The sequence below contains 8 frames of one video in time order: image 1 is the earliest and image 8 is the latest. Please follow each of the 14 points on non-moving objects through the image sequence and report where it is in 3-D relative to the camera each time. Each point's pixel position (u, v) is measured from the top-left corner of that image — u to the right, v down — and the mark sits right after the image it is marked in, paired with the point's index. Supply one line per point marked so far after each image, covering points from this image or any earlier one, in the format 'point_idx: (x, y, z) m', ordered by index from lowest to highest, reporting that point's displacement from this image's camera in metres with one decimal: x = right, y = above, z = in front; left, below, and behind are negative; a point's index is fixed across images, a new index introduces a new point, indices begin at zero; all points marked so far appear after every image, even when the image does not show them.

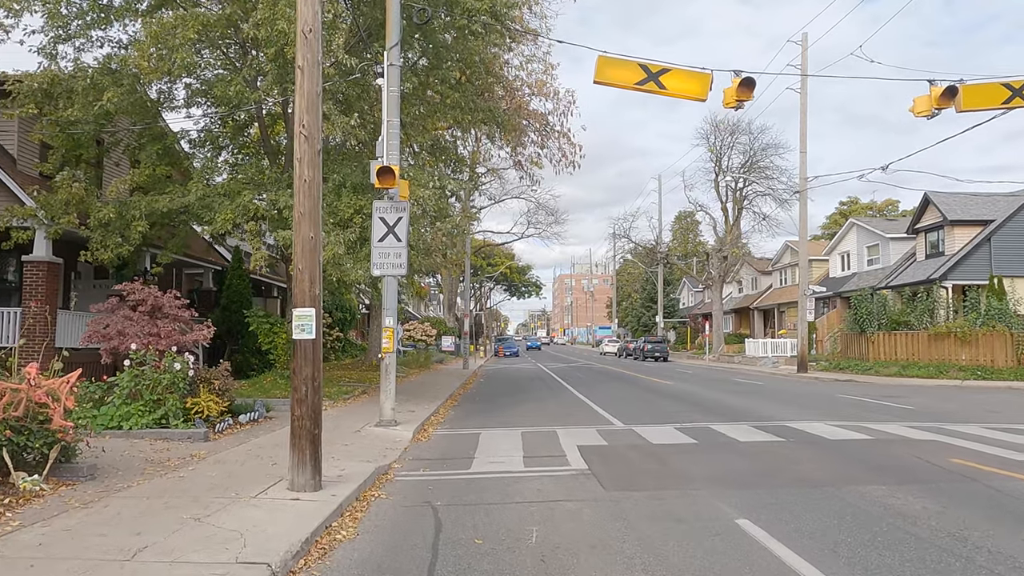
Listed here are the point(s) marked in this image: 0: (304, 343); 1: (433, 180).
0: (-2.1, -0.6, +7.9) m
1: (-1.8, +2.4, +17.2) m
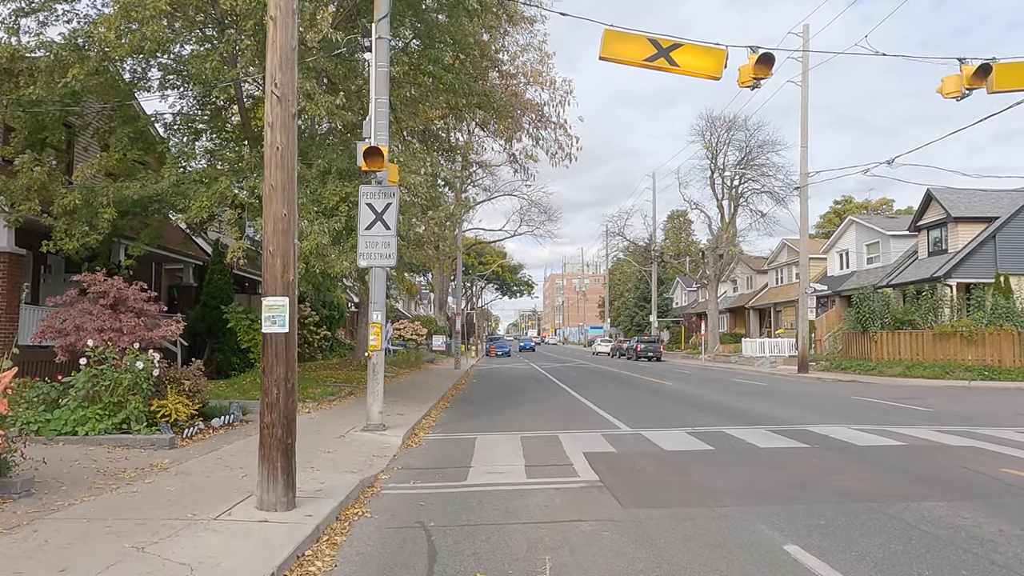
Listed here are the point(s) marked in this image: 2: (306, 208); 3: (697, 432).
0: (-2.1, -0.4, +6.8) m
1: (-1.8, +2.5, +16.1) m
2: (-3.9, +1.5, +14.6) m
3: (+3.0, -2.4, +12.6) m
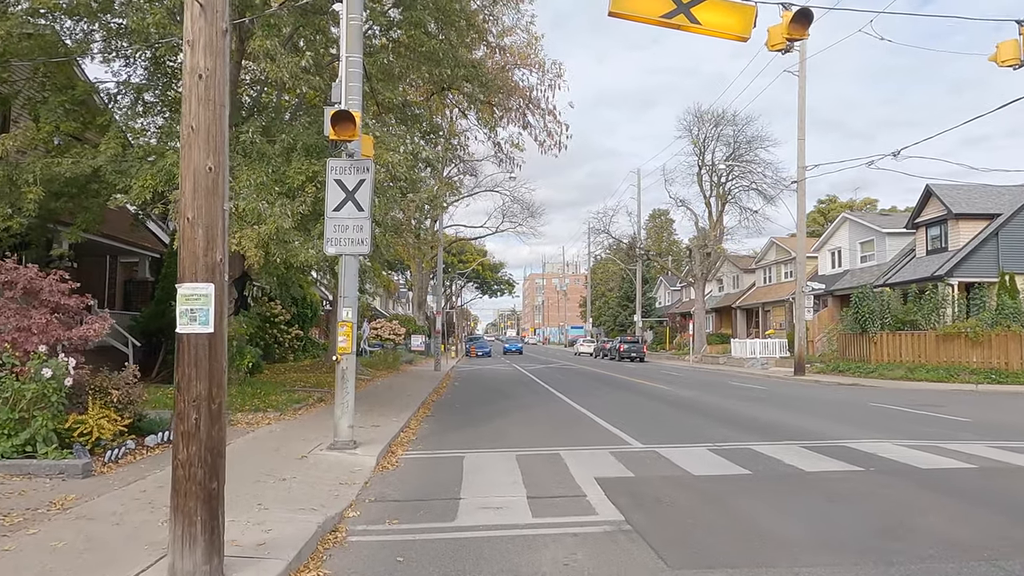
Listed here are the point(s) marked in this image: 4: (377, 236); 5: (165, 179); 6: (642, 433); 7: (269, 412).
0: (-2.0, -0.3, +4.8) m
1: (-2.0, +2.6, +14.1) m
2: (-4.0, +1.6, +12.6) m
3: (+3.0, -2.3, +10.8) m
4: (-2.4, +0.9, +13.7) m
5: (-5.9, +1.9, +13.1) m
6: (+2.2, -2.5, +13.1) m
7: (-4.4, -2.2, +13.9) m
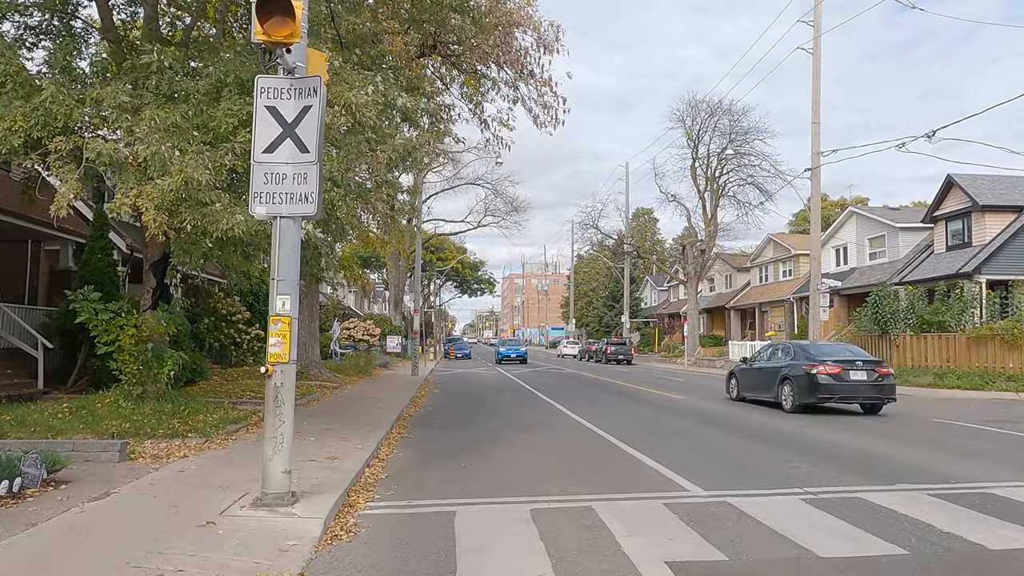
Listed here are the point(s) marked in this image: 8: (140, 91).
0: (-1.7, -0.1, +1.4) m
1: (-1.9, +2.8, +10.7) m
2: (-3.9, +1.9, +9.1) m
3: (+3.1, -2.1, +7.5) m
4: (-2.4, +1.1, +10.3) m
5: (-5.8, +2.1, +9.5) m
6: (+2.3, -2.3, +9.8) m
7: (-4.3, -2.0, +10.4) m
8: (-4.8, +2.5, +9.9) m
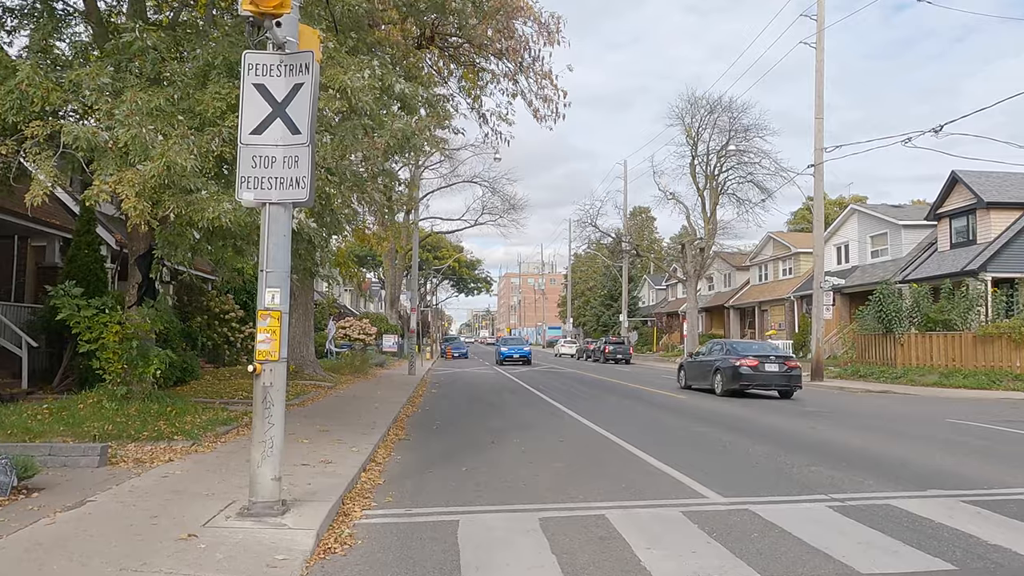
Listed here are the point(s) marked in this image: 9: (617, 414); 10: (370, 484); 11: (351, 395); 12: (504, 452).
0: (-1.6, 0.0, +0.9) m
1: (-1.9, +2.9, +10.2) m
2: (-3.9, +1.9, +8.6) m
3: (+3.1, -2.0, +7.0) m
4: (-2.3, +1.2, +9.8) m
5: (-5.7, +2.1, +9.0) m
6: (+2.3, -2.2, +9.3) m
7: (-4.3, -2.0, +9.9) m
8: (-4.7, +2.6, +9.4) m
9: (+2.5, -3.0, +18.4) m
10: (-1.6, -2.2, +8.9) m
11: (-4.1, -2.7, +19.8) m
12: (-0.1, -2.4, +11.1) m
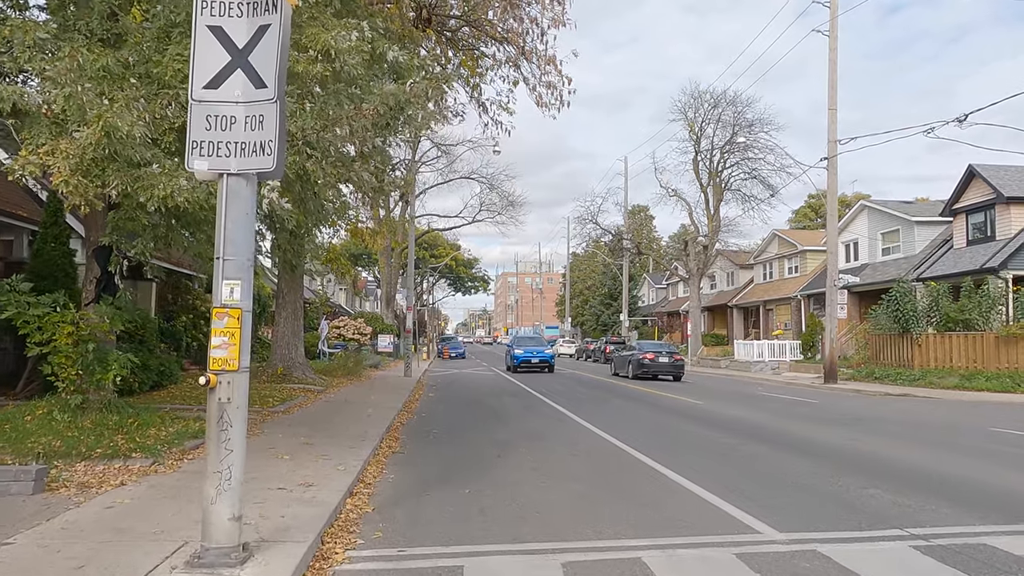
0: (-1.4, 0.0, -0.4) m
1: (-1.8, +3.0, +8.9) m
2: (-3.7, +2.0, +7.3) m
3: (+3.3, -2.0, +5.7) m
4: (-2.2, +1.2, +8.5) m
5: (-5.6, +2.2, +7.7) m
6: (+2.5, -2.2, +8.0) m
7: (-4.2, -1.9, +8.5) m
8: (-4.6, +2.7, +8.0) m
9: (+2.6, -2.9, +17.1) m
10: (-1.5, -2.2, +7.6) m
11: (-4.1, -2.7, +18.4) m
12: (0.0, -2.3, +9.8) m
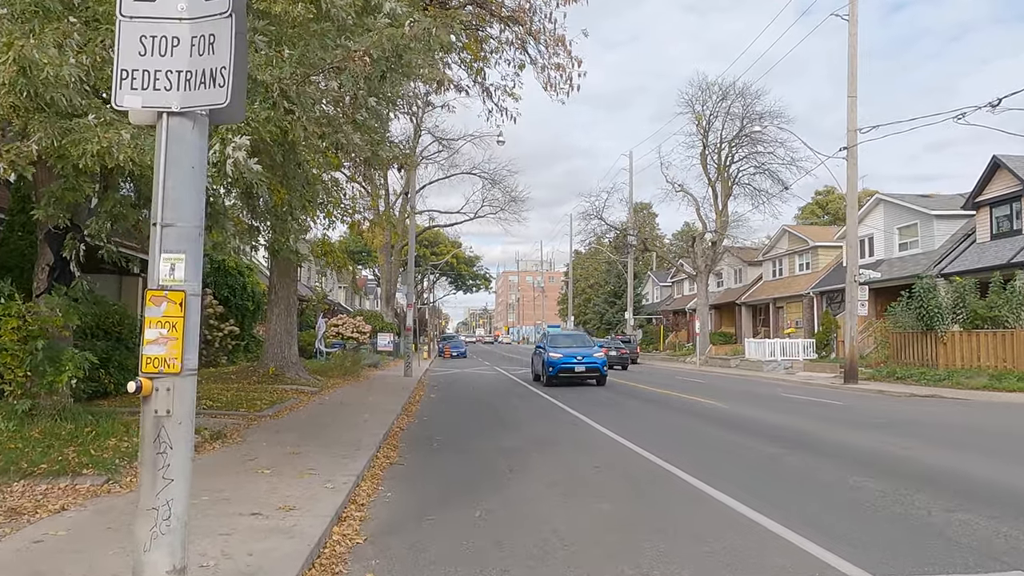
0: (-1.3, +0.1, -1.7) m
1: (-1.6, +3.1, +7.6) m
2: (-3.6, +2.1, +6.0) m
3: (+3.4, -1.9, +4.4) m
4: (-2.0, +1.4, +7.2) m
5: (-5.5, +2.3, +6.4) m
6: (+2.6, -2.0, +6.7) m
7: (-4.0, -1.8, +7.2) m
8: (-4.5, +2.8, +6.7) m
9: (+2.7, -2.8, +15.8) m
10: (-1.4, -2.1, +6.2) m
11: (-3.9, -2.5, +17.1) m
12: (+0.2, -2.2, +8.5) m
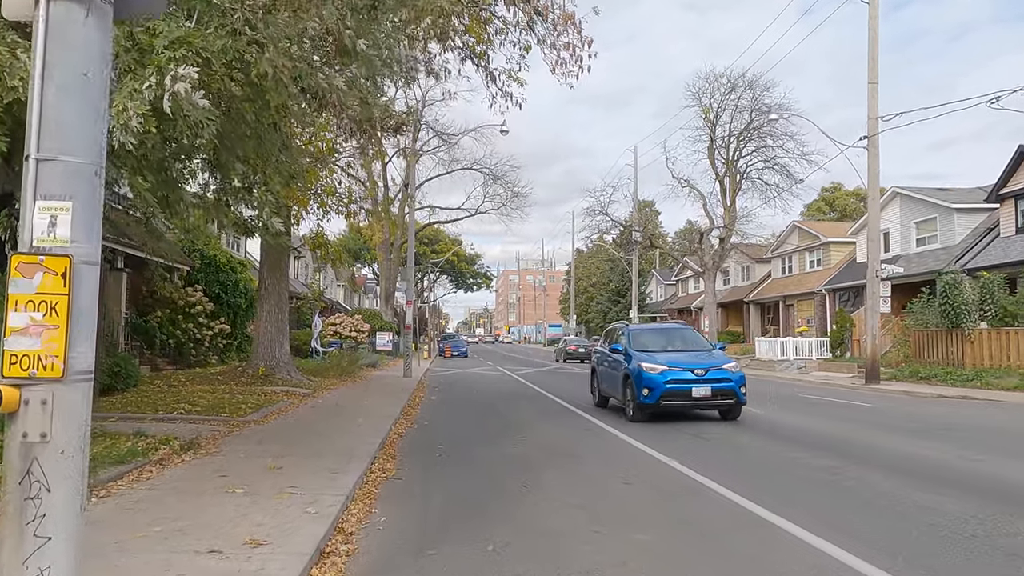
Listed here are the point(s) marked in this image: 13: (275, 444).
0: (-1.1, +0.3, -3.0) m
1: (-1.5, +3.2, +6.3) m
2: (-3.4, +2.2, +4.6) m
3: (+3.6, -1.7, +3.1) m
4: (-1.9, +1.5, +5.9) m
5: (-5.3, +2.5, +5.1) m
6: (+2.8, -1.9, +5.4) m
7: (-3.8, -1.6, +5.9) m
8: (-4.3, +2.9, +5.4) m
9: (+2.9, -2.6, +14.5) m
10: (-1.2, -1.9, +4.9) m
11: (-3.7, -2.4, +15.8) m
12: (+0.3, -2.0, +7.2) m
13: (-3.1, -2.0, +10.0) m
